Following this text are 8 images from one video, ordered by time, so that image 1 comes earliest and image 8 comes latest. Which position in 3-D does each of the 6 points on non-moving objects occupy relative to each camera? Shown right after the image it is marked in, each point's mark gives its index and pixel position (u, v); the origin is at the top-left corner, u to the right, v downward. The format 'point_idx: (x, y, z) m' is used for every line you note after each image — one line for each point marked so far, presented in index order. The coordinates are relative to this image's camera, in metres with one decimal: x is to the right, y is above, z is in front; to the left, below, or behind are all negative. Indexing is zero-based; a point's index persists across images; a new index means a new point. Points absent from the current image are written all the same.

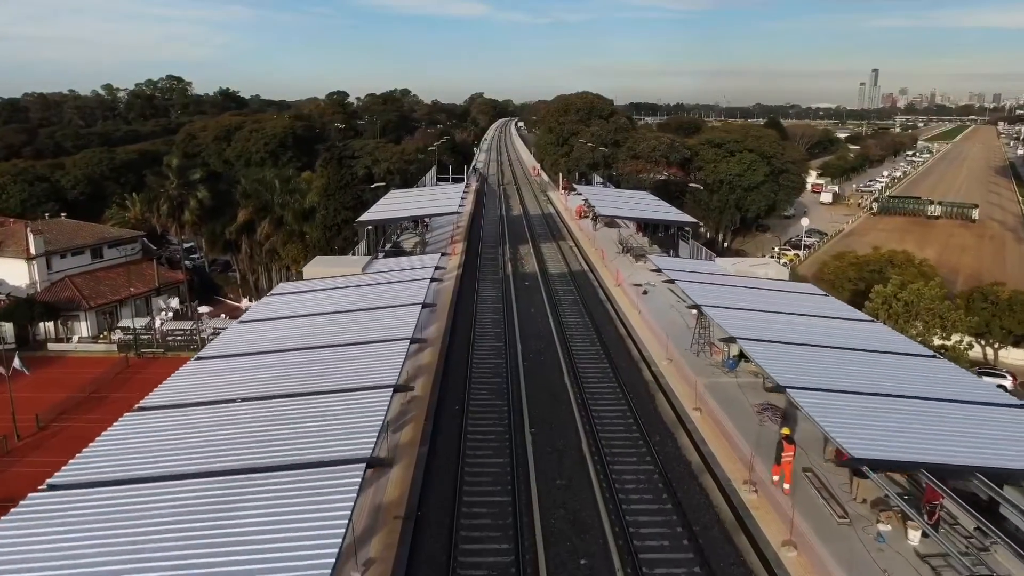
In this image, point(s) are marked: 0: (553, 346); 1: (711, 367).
0: (+1.0, -1.4, +18.3) m
1: (+4.0, -1.6, +15.2) m
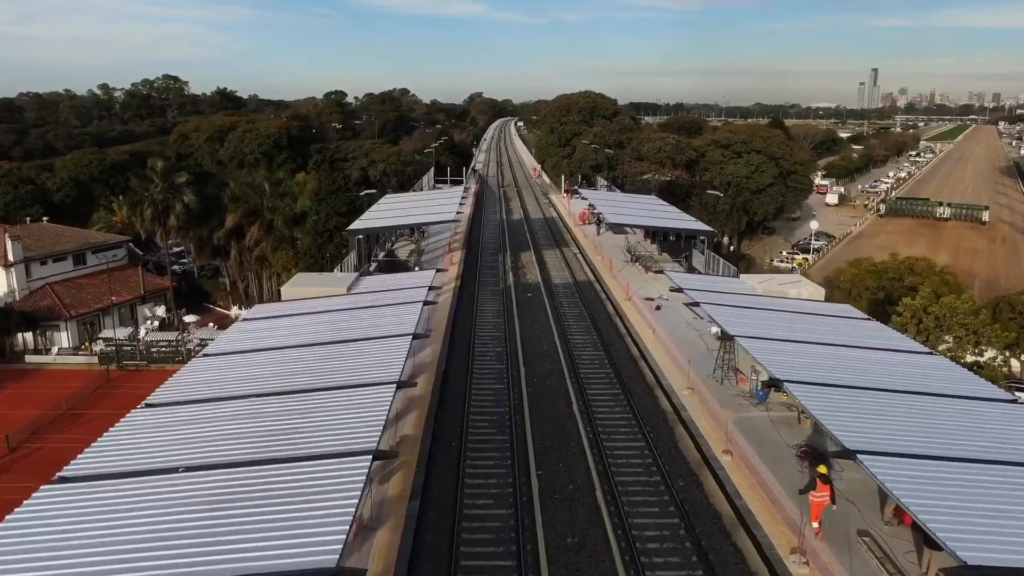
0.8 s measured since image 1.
0: (+1.0, -1.8, +16.7) m
1: (+4.0, -1.9, +13.6) m
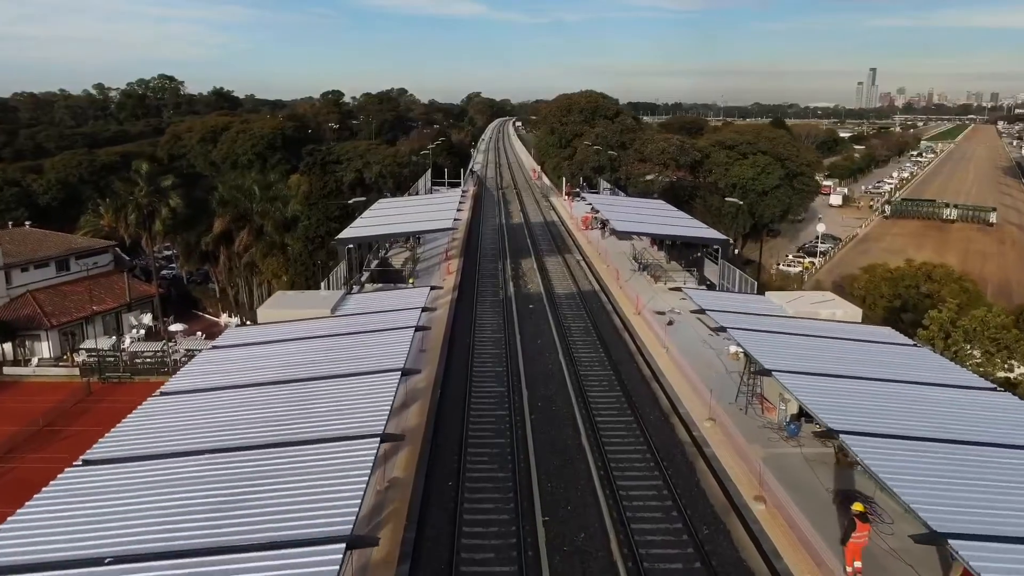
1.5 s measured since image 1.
0: (+1.1, -2.1, +15.4) m
1: (+4.1, -2.3, +12.3) m
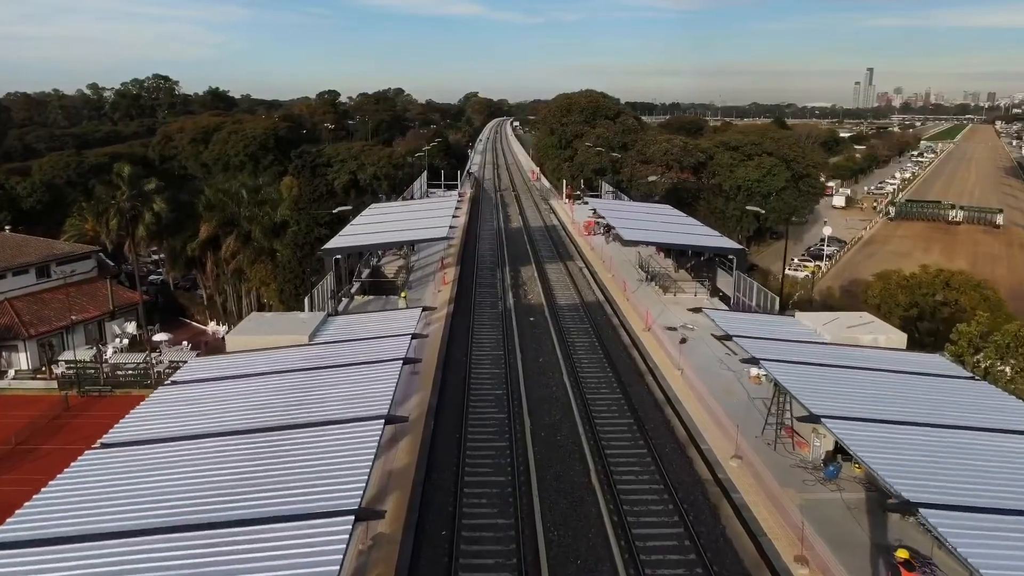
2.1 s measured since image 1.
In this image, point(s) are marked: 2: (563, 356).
0: (+1.1, -2.4, +14.0) m
1: (+4.1, -2.6, +10.9) m
2: (+1.2, -1.6, +17.4) m
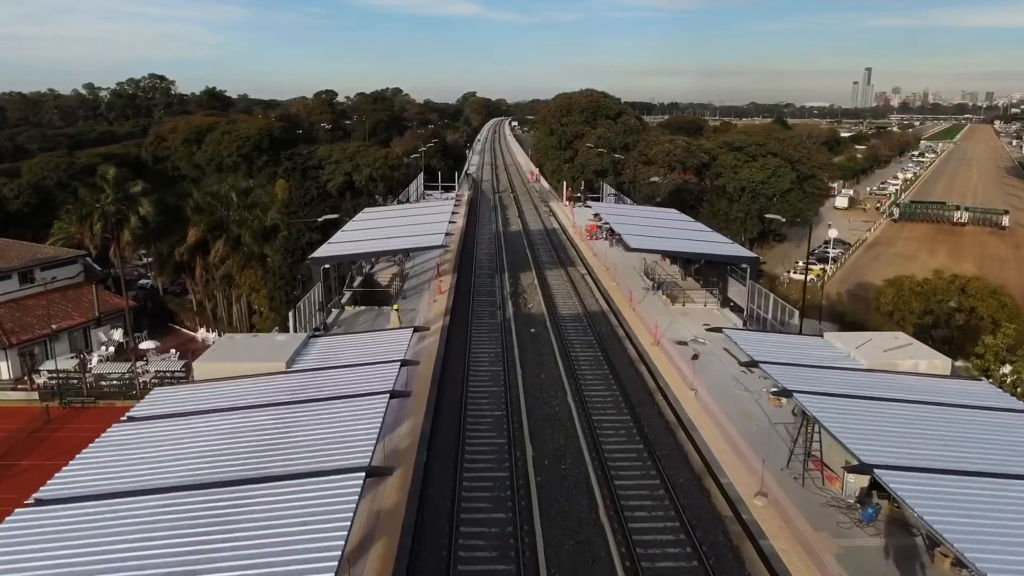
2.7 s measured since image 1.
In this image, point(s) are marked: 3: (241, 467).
0: (+1.1, -2.7, +12.9) m
1: (+4.1, -2.8, +9.9) m
2: (+1.2, -1.8, +16.4) m
3: (-2.7, -1.9, +7.7) m
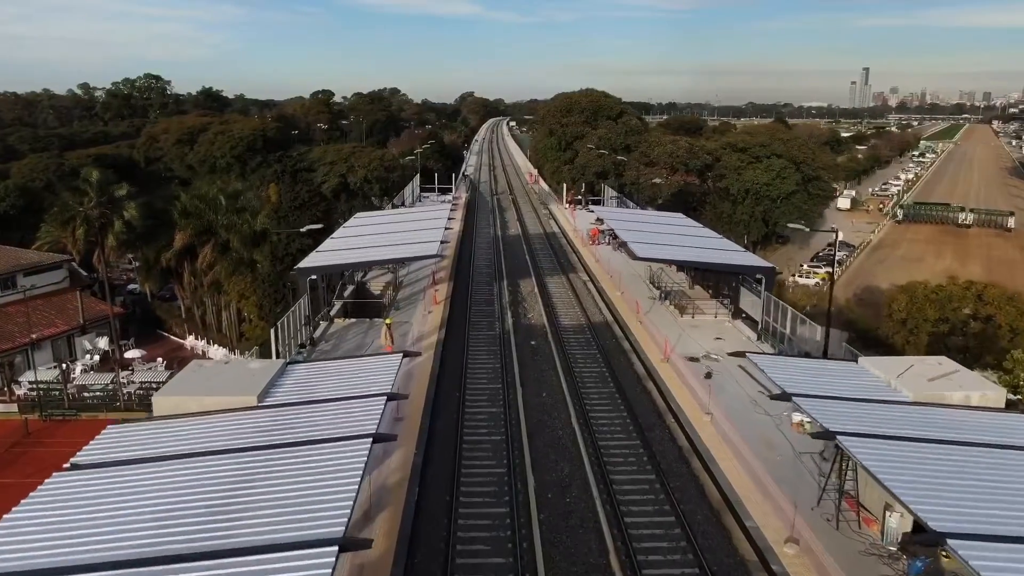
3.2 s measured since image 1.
0: (+1.1, -2.9, +11.9) m
1: (+4.1, -3.1, +8.8) m
2: (+1.1, -2.1, +15.3) m
3: (-2.7, -2.1, +6.7) m
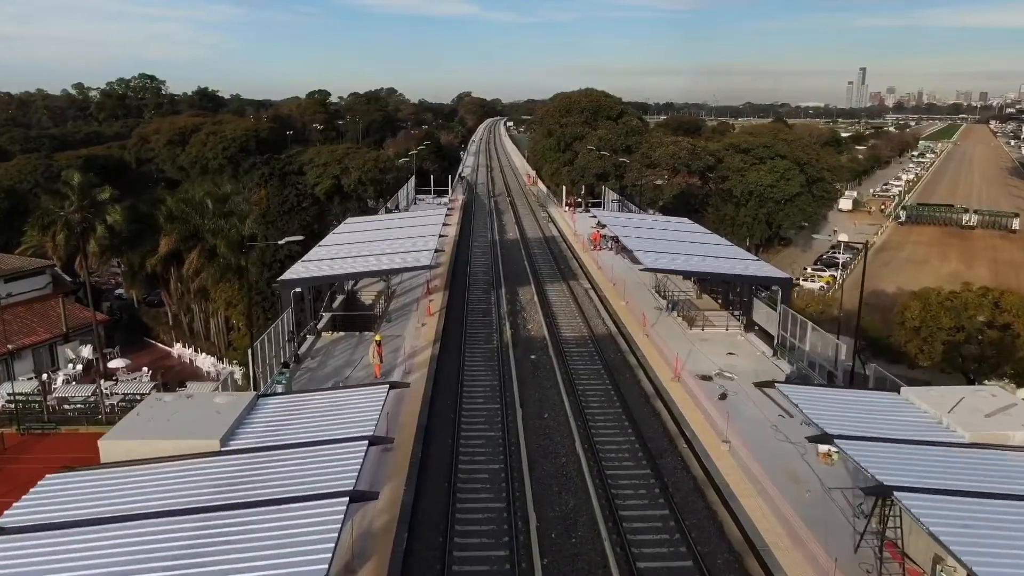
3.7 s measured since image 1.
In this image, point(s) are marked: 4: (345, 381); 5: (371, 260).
0: (+1.1, -3.2, +10.8) m
1: (+4.1, -3.3, +7.7) m
2: (+1.1, -2.3, +14.2) m
3: (-2.7, -2.4, +5.6) m
4: (-3.1, -1.7, +14.1) m
5: (-3.3, +0.7, +18.3) m
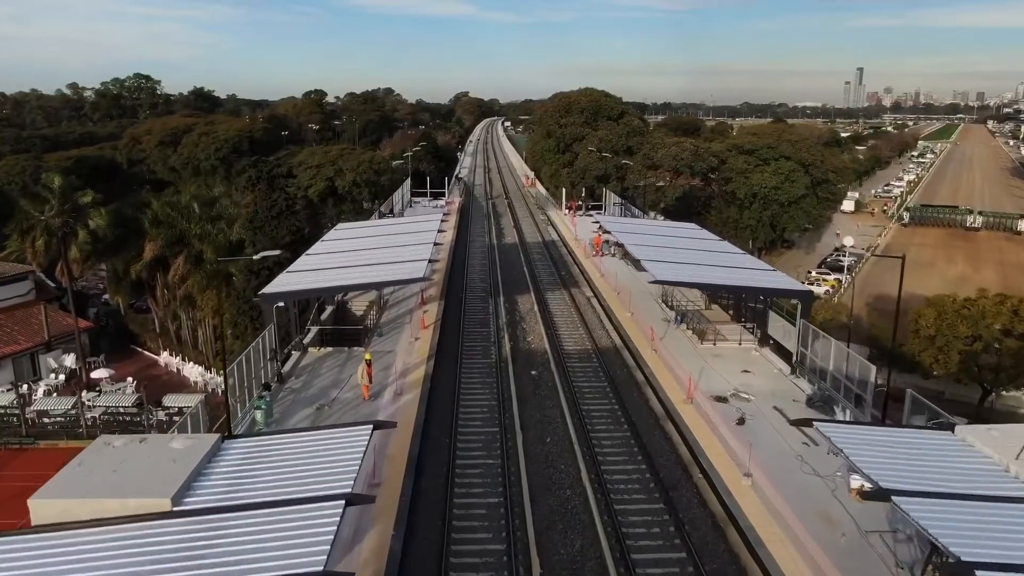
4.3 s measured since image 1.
0: (+1.1, -3.4, +9.8) m
1: (+4.1, -3.6, +6.7) m
2: (+1.1, -2.6, +13.2) m
3: (-2.7, -2.6, +4.5) m
4: (-3.1, -2.0, +13.0) m
5: (-3.4, +0.4, +17.2) m
